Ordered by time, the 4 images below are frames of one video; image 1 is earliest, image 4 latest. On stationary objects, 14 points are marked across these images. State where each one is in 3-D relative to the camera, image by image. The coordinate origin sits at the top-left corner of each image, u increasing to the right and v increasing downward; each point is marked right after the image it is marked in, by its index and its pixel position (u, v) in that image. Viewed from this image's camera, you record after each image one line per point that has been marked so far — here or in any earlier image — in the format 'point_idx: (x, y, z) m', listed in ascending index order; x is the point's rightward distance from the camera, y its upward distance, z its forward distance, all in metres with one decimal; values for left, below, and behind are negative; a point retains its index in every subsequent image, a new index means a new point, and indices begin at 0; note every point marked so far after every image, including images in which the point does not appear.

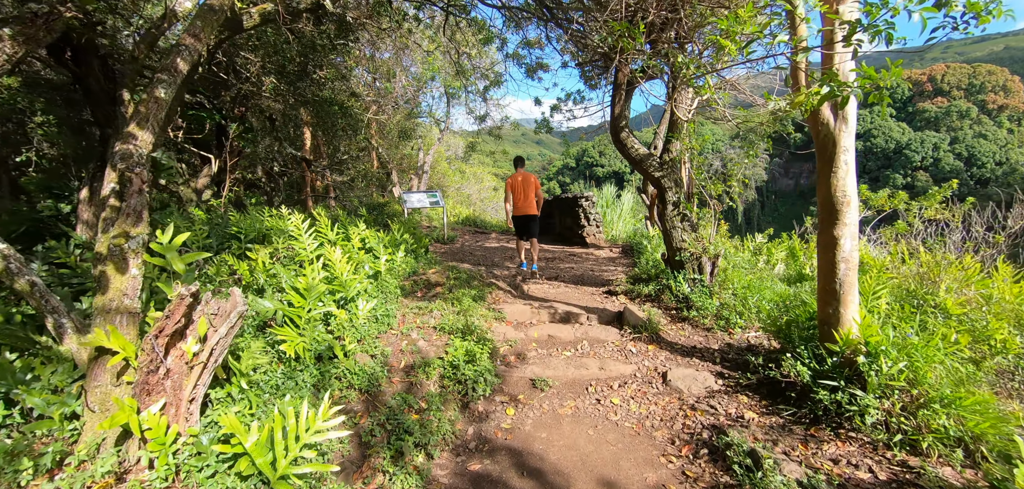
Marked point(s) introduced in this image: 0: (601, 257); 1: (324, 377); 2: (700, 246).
0: (+1.6, -0.2, +7.5) m
1: (-1.1, -0.8, +2.4) m
2: (+1.9, 0.0, +4.1) m
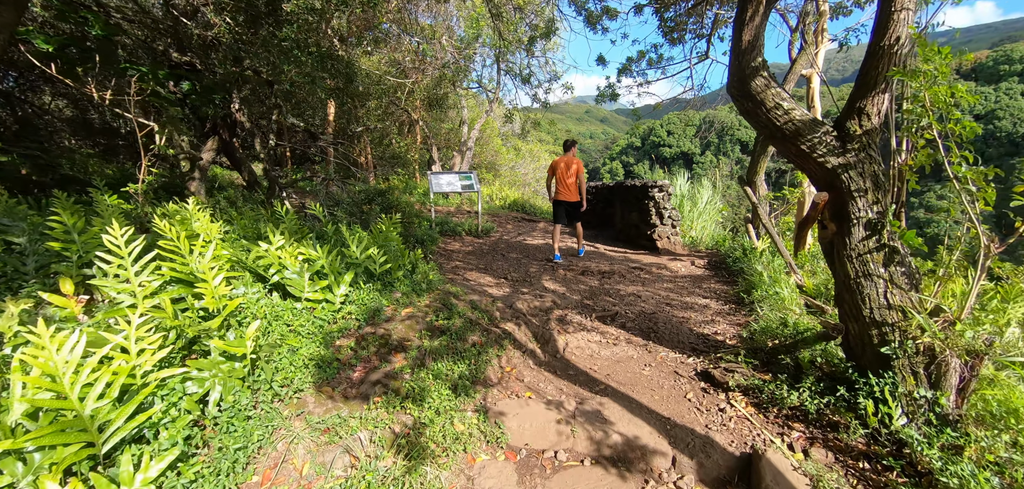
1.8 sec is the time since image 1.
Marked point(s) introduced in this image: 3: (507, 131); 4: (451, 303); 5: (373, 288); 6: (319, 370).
0: (+2.2, -0.4, +5.3) m
1: (-1.3, -1.1, +0.7) m
2: (+1.9, -0.4, +1.9) m
3: (-0.2, +5.4, +19.2) m
4: (-0.5, -0.5, +3.2) m
5: (-1.0, -0.3, +2.9) m
6: (-1.0, -0.6, +2.1) m
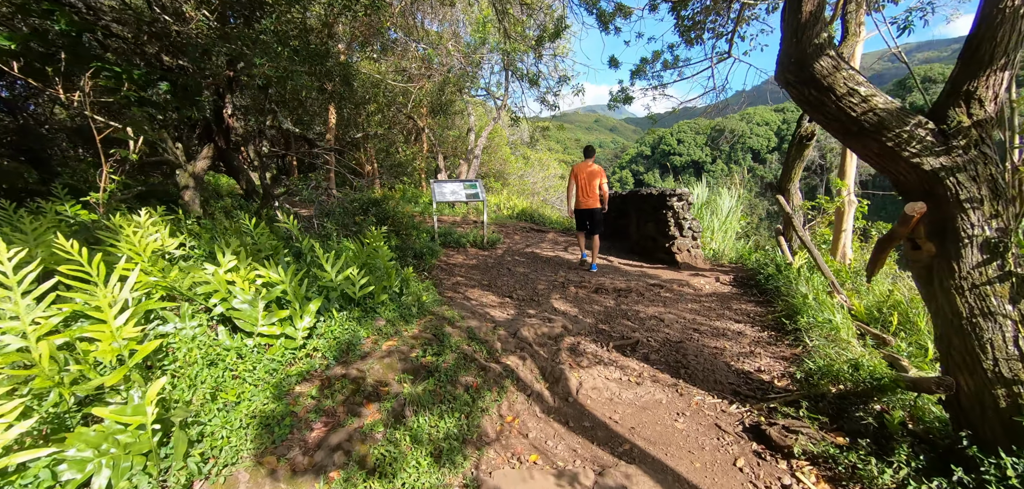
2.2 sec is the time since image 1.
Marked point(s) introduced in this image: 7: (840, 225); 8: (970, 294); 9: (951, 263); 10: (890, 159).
0: (+2.2, -0.6, +4.8) m
1: (-1.3, -1.2, +0.2) m
2: (+1.9, -0.5, +1.3) m
3: (+0.2, +4.9, +18.9) m
4: (-0.5, -0.6, +2.7) m
5: (-1.0, -0.4, +2.5) m
6: (-1.0, -0.7, +1.6) m
7: (+3.9, +0.2, +4.8) m
8: (+1.8, -0.2, +1.6) m
9: (+1.7, -0.1, +1.6) m
10: (+1.6, +0.4, +1.7) m
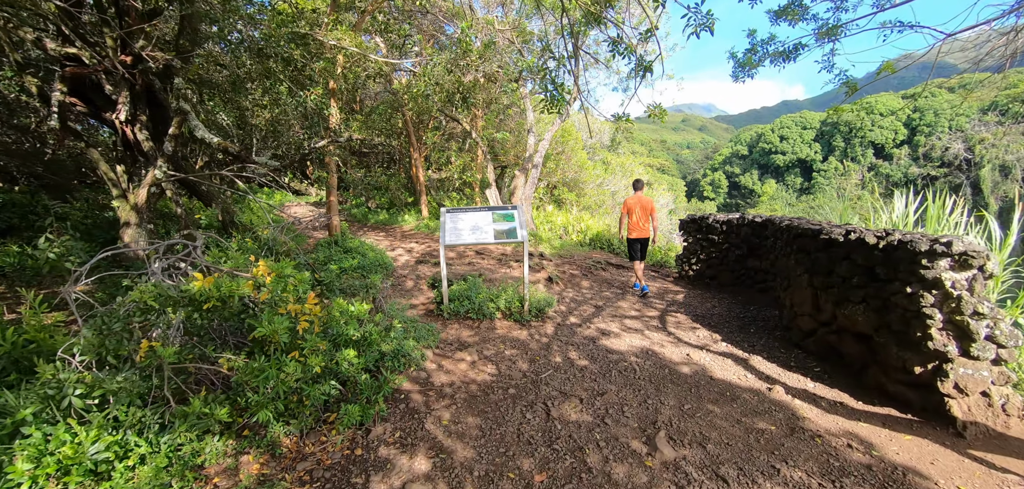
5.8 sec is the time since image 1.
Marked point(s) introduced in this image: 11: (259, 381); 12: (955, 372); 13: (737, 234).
0: (+2.3, -1.4, +1.3) m
1: (-2.2, -1.9, -2.5) m
2: (+1.3, -1.2, -2.0) m
3: (+3.0, +3.9, +15.6) m
4: (-0.8, -1.3, -0.2) m
5: (-1.4, -1.2, -0.3) m
6: (-1.5, -1.5, -1.2) m
7: (+3.9, -0.6, +1.0) m
8: (+1.2, -1.0, -1.8) m
9: (+1.1, -0.8, -1.7) m
10: (+1.1, -0.4, -1.6) m
11: (-1.3, -0.7, +2.2) m
12: (+2.7, -0.8, +2.5) m
13: (+3.3, +0.1, +5.9) m
